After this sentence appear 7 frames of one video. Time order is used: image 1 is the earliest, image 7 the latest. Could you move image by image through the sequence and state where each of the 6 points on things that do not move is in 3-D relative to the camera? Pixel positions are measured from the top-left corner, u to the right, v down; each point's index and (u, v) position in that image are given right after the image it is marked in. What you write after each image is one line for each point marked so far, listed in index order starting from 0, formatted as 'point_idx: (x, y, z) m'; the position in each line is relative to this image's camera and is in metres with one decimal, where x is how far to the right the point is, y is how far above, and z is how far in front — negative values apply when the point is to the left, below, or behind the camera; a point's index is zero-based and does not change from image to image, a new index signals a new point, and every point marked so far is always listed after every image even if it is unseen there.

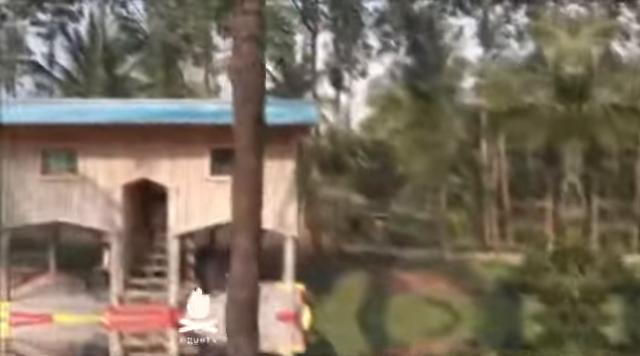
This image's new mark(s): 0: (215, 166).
0: (-2.6, +0.3, +14.8) m
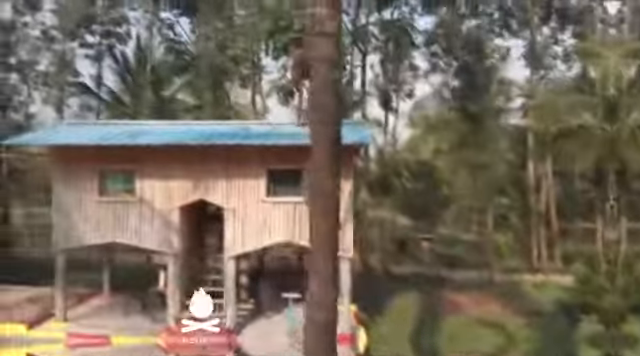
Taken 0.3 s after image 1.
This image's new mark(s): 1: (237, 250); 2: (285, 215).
0: (-1.2, -0.2, +14.7) m
1: (-2.1, -1.8, +14.5) m
2: (-0.8, -0.9, +14.5) m
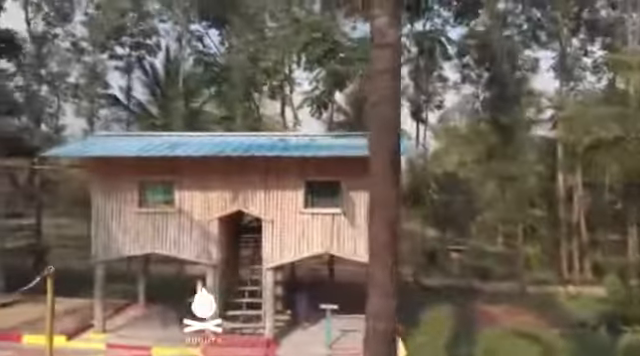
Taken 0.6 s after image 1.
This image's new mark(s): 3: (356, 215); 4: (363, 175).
0: (-0.2, -0.5, +14.6) m
1: (-1.1, -2.0, +14.5) m
2: (+0.1, -1.2, +14.5) m
3: (+0.9, -0.9, +14.3) m
4: (+1.0, +0.1, +14.3) m
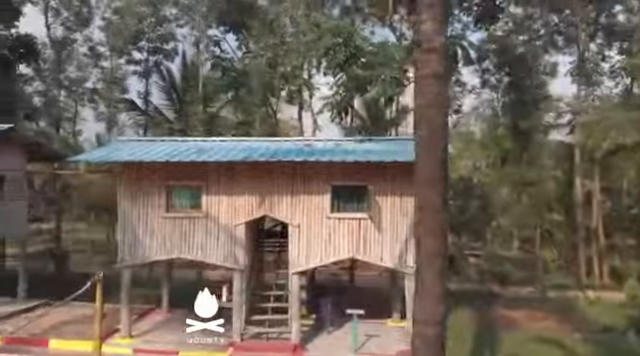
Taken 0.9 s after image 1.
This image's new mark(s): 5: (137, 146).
0: (+0.4, -0.6, +14.7) m
1: (-0.5, -2.2, +14.5) m
2: (+0.7, -1.3, +14.5) m
3: (+1.5, -1.0, +14.3) m
4: (+1.7, 0.0, +14.3) m
5: (-4.8, +0.8, +15.4) m
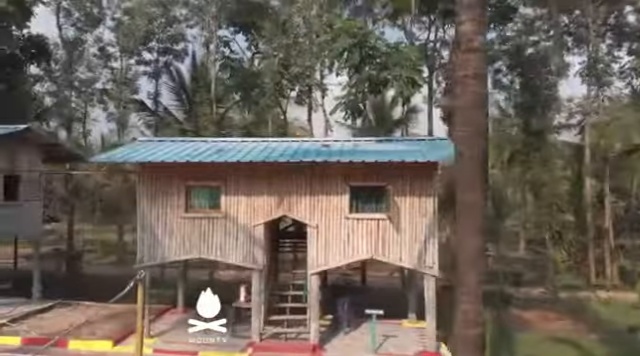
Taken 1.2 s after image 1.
0: (+0.9, -0.6, +14.7) m
1: (0.0, -2.2, +14.5) m
2: (+1.2, -1.3, +14.5) m
3: (+2.0, -1.0, +14.3) m
4: (+2.2, 0.0, +14.4) m
5: (-4.3, +0.8, +15.4) m
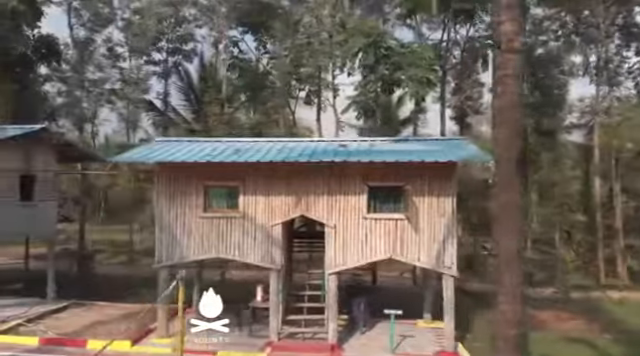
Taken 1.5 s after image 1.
0: (+1.3, -0.6, +14.7) m
1: (+0.4, -2.2, +14.5) m
2: (+1.7, -1.3, +14.5) m
3: (+2.4, -1.0, +14.3) m
4: (+2.6, 0.0, +14.4) m
5: (-3.8, +0.8, +15.5) m
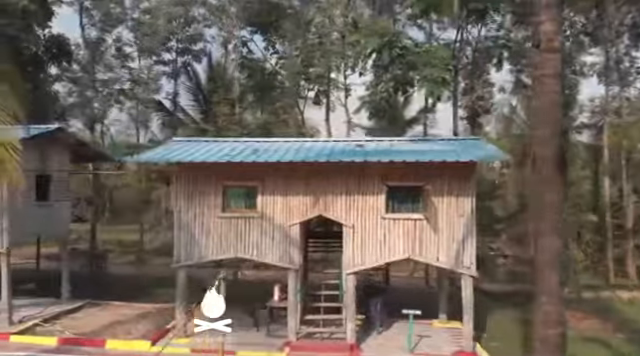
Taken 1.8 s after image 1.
0: (+1.8, -0.6, +14.7) m
1: (+0.9, -2.2, +14.5) m
2: (+2.1, -1.3, +14.5) m
3: (+2.9, -1.0, +14.3) m
4: (+3.1, 0.0, +14.4) m
5: (-3.4, +0.8, +15.5) m
